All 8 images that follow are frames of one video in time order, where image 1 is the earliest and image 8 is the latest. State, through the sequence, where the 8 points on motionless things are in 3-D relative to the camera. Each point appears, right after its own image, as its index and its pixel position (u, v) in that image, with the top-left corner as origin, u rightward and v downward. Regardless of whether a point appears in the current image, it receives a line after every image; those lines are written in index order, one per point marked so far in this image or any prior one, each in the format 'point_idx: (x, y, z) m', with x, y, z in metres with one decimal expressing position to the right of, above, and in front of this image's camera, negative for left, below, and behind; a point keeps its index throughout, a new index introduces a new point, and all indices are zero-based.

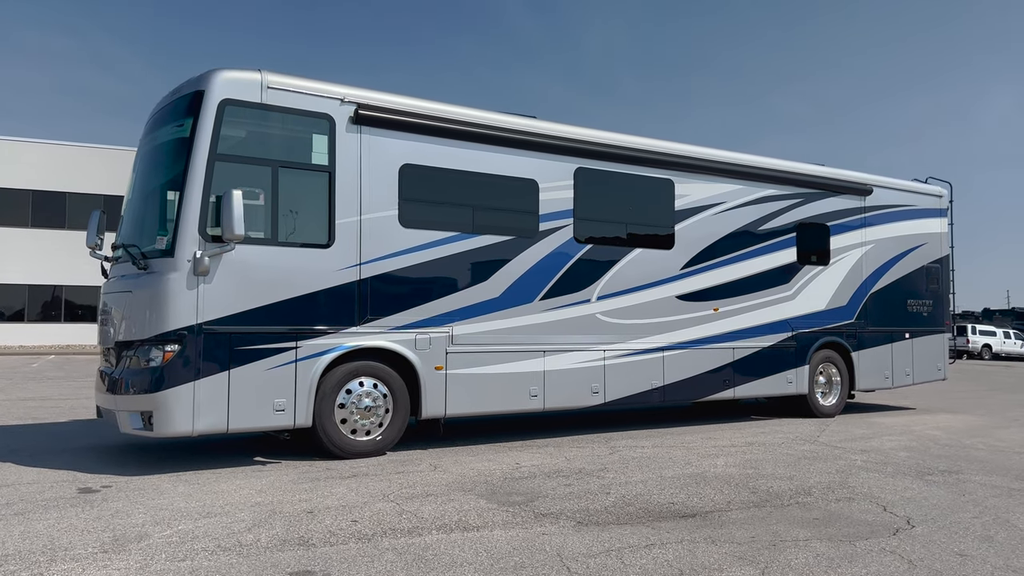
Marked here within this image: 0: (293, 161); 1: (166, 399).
0: (-2.1, +1.2, +7.7) m
1: (-3.0, -1.0, +7.0) m
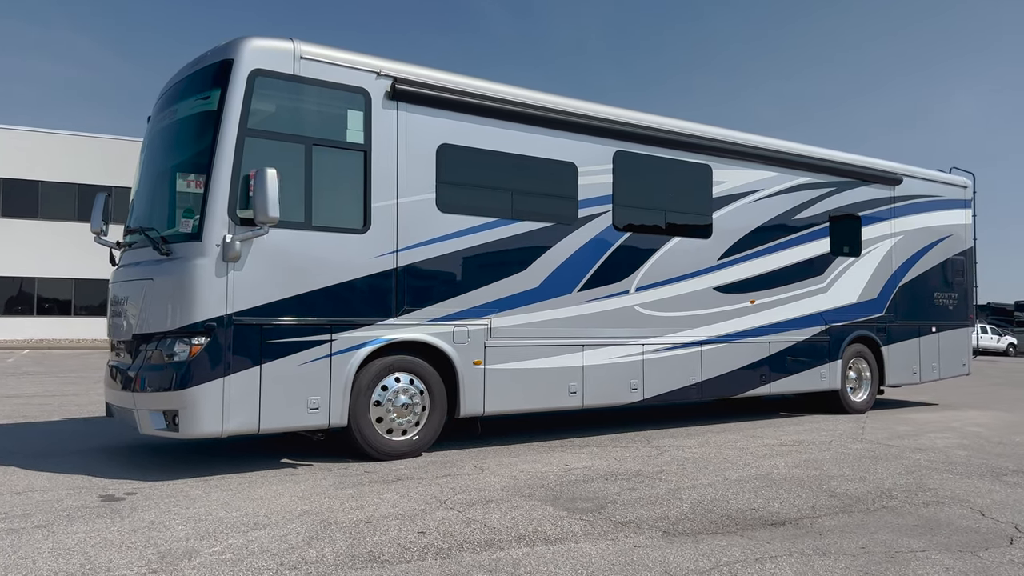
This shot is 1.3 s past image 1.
0: (-1.6, +1.3, +7.1) m
1: (-2.5, -0.9, +6.4) m
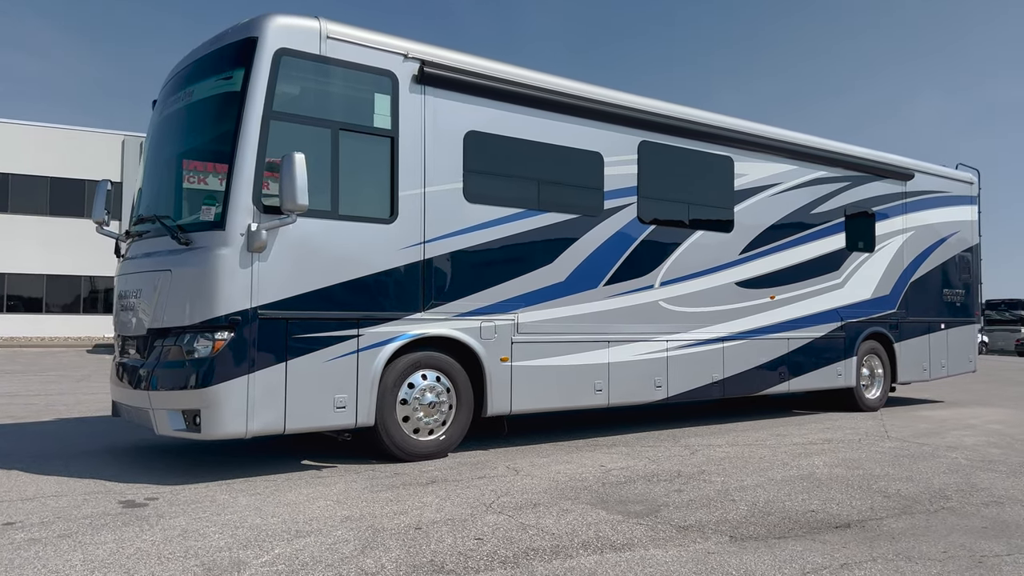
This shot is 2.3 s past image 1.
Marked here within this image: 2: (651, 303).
0: (-1.3, +1.4, +6.8) m
1: (-2.2, -0.8, +6.0) m
2: (+1.5, -0.2, +9.0) m
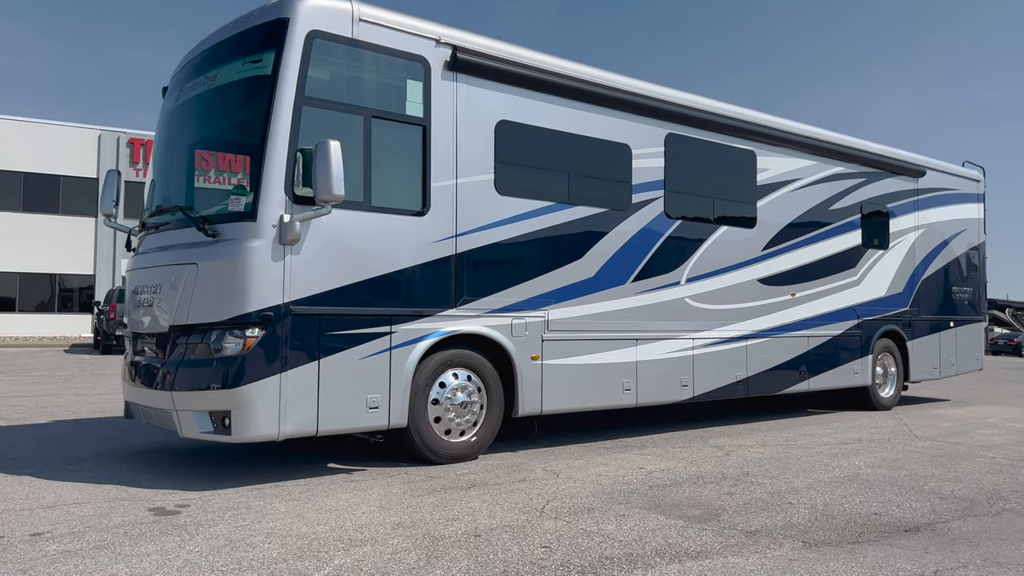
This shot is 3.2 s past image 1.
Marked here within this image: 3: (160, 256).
0: (-1.0, +1.4, +6.5) m
1: (-1.9, -0.8, +5.7) m
2: (+1.8, -0.1, +8.8) m
3: (-2.9, +0.3, +6.6) m
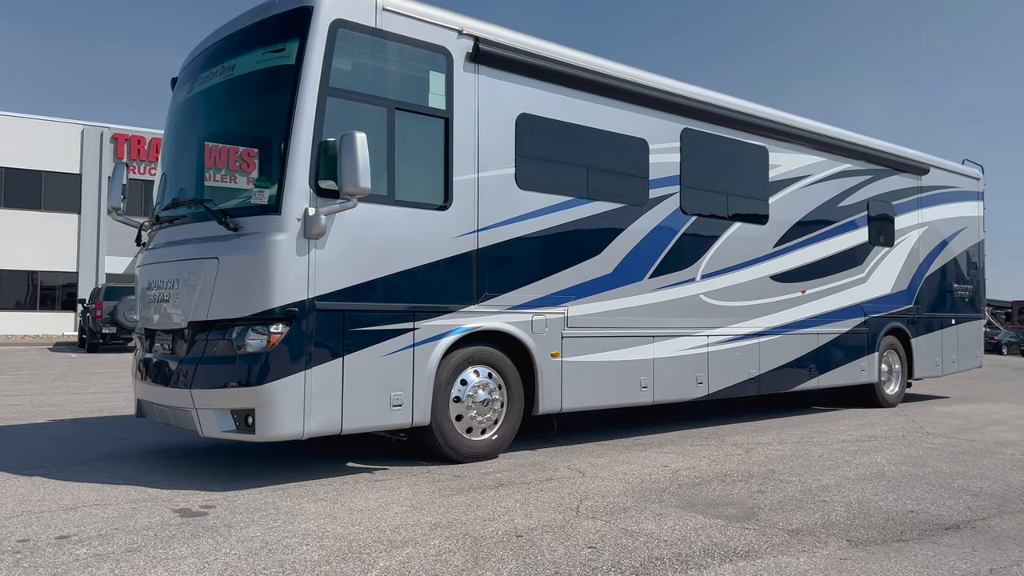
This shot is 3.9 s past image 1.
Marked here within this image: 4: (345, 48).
0: (-0.8, +1.5, +6.3) m
1: (-1.6, -0.7, +5.6) m
2: (+1.9, -0.1, +8.7) m
3: (-2.7, +0.3, +6.4) m
4: (-1.2, +1.8, +6.0) m
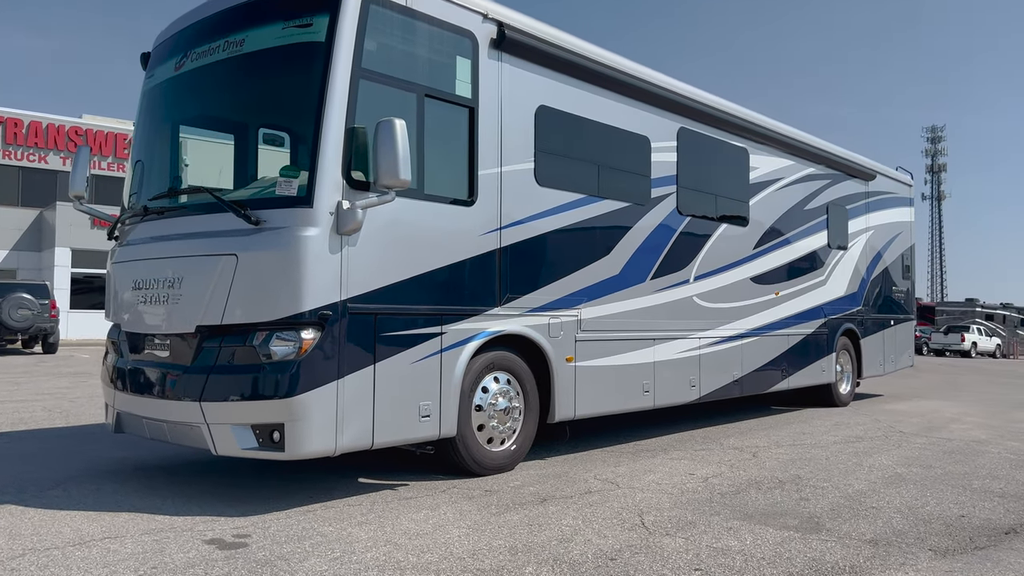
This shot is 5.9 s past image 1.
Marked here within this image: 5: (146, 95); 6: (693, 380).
0: (-0.5, +1.4, +5.9) m
1: (-1.3, -0.7, +5.0) m
2: (+1.9, -0.1, +8.6) m
3: (-2.4, +0.3, +5.7) m
4: (-0.9, +1.8, +5.5) m
5: (-3.1, +1.6, +6.8) m
6: (+1.9, -1.0, +8.6) m
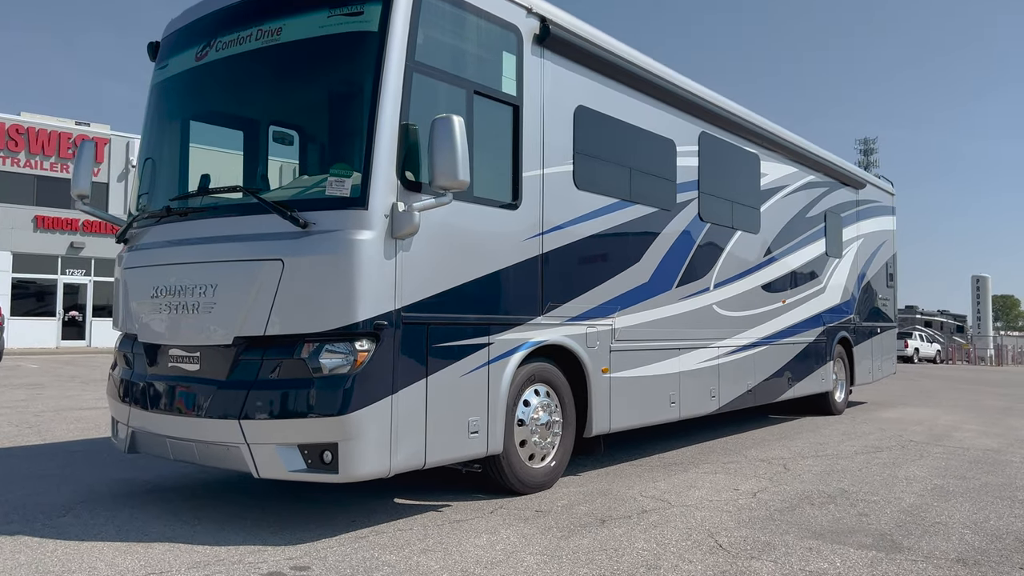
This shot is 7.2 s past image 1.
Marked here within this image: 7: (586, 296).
0: (-0.2, +1.4, +5.6) m
1: (-0.9, -0.8, +4.6) m
2: (+2.0, -0.2, +8.4) m
3: (-2.0, +0.3, +5.2) m
4: (-0.6, +1.7, +5.1) m
5: (-2.8, +1.6, +6.3) m
6: (+2.1, -1.1, +8.5) m
7: (+0.6, -0.1, +6.5) m
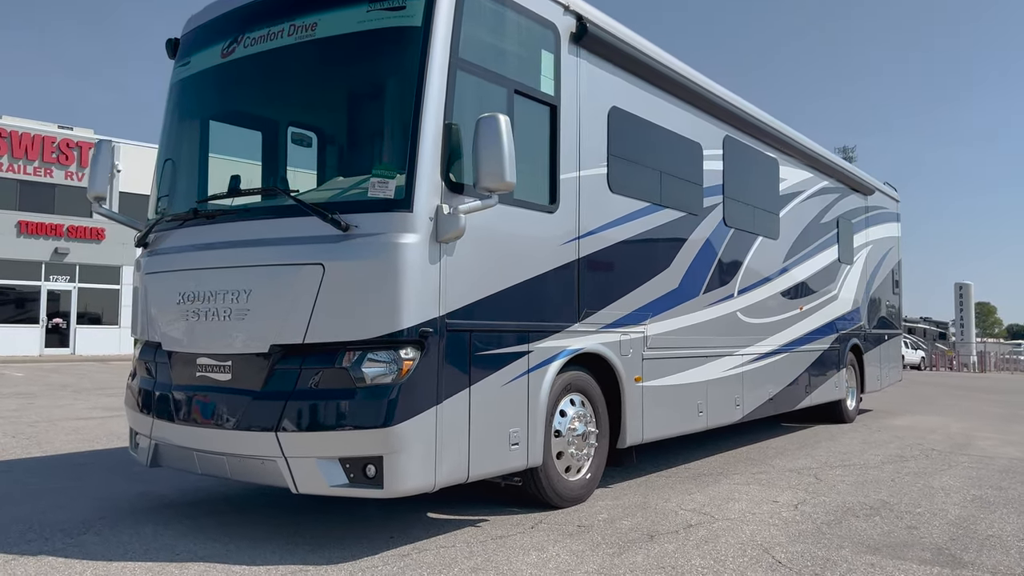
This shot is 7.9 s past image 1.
0: (+0.1, +1.3, +5.4) m
1: (-0.6, -0.8, +4.4) m
2: (+2.2, -0.3, +8.2) m
3: (-1.8, +0.2, +5.0) m
4: (-0.3, +1.7, +5.0) m
5: (-2.5, +1.5, +6.1) m
6: (+2.3, -1.1, +8.3) m
7: (+0.8, -0.1, +6.3) m
